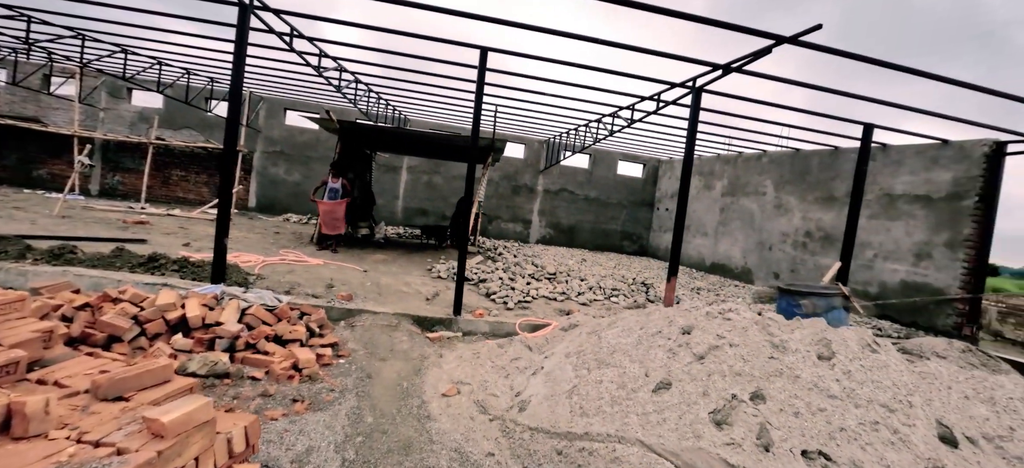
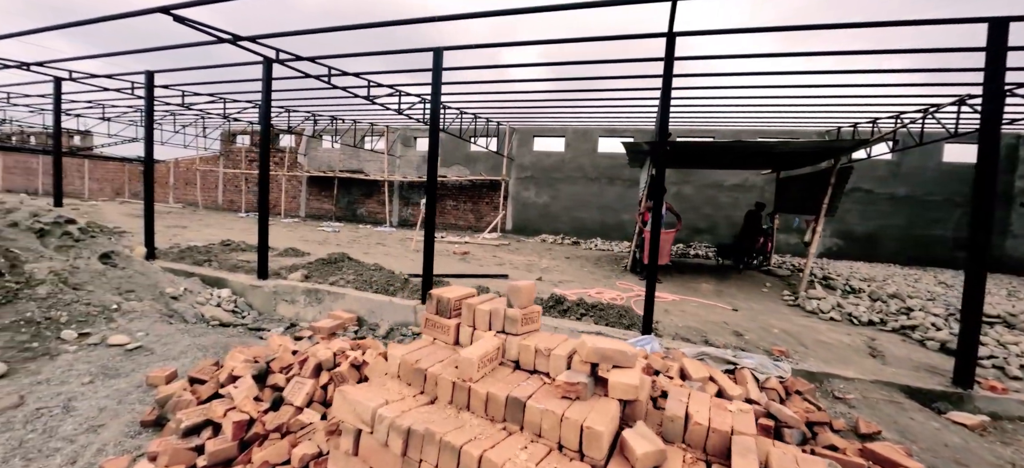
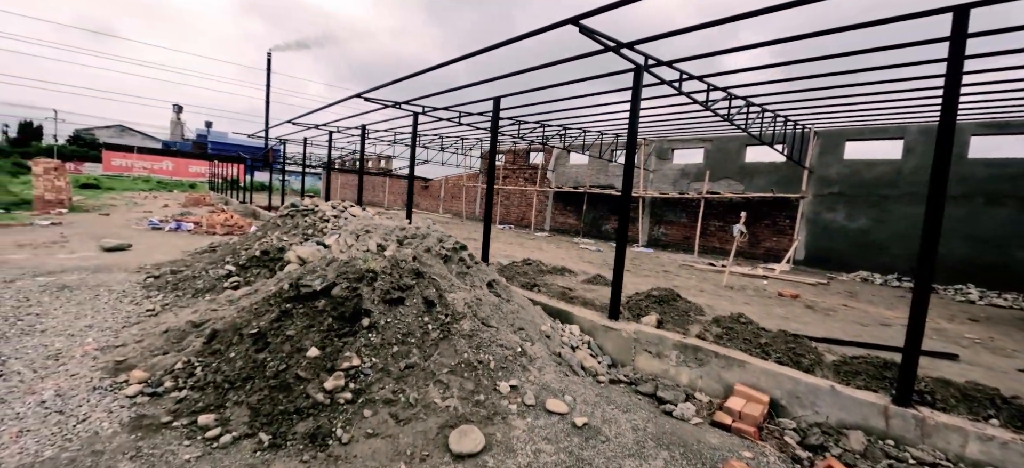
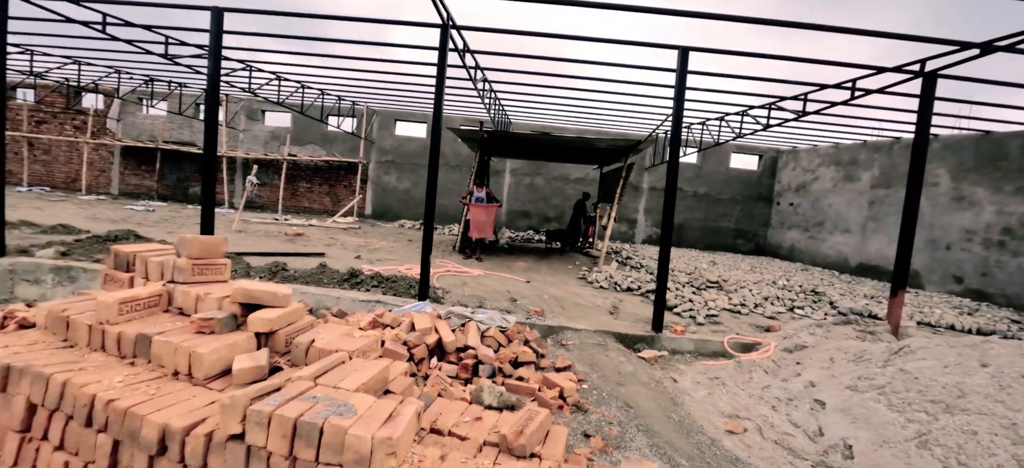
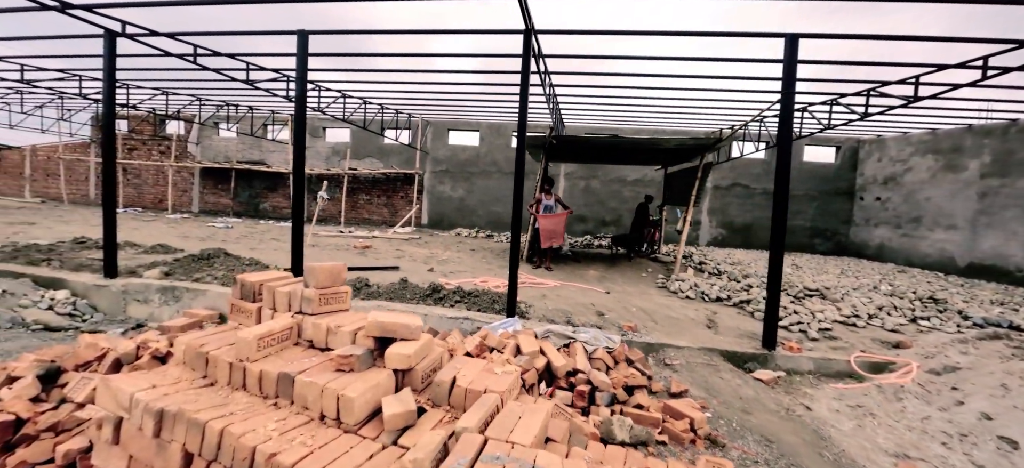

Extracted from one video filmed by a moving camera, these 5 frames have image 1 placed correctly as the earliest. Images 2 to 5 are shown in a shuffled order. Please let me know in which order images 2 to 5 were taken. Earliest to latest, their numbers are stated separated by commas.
4, 5, 2, 3
